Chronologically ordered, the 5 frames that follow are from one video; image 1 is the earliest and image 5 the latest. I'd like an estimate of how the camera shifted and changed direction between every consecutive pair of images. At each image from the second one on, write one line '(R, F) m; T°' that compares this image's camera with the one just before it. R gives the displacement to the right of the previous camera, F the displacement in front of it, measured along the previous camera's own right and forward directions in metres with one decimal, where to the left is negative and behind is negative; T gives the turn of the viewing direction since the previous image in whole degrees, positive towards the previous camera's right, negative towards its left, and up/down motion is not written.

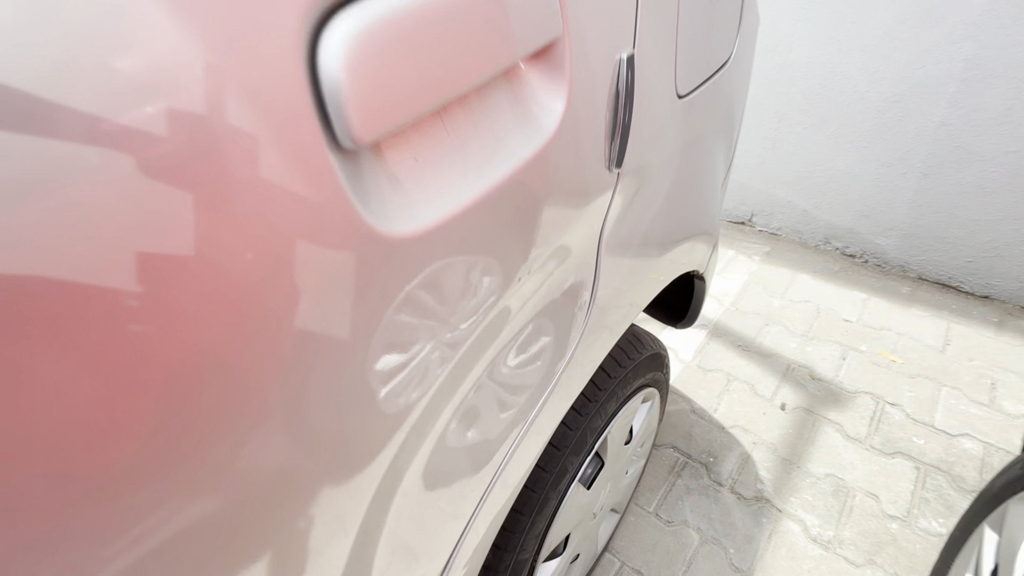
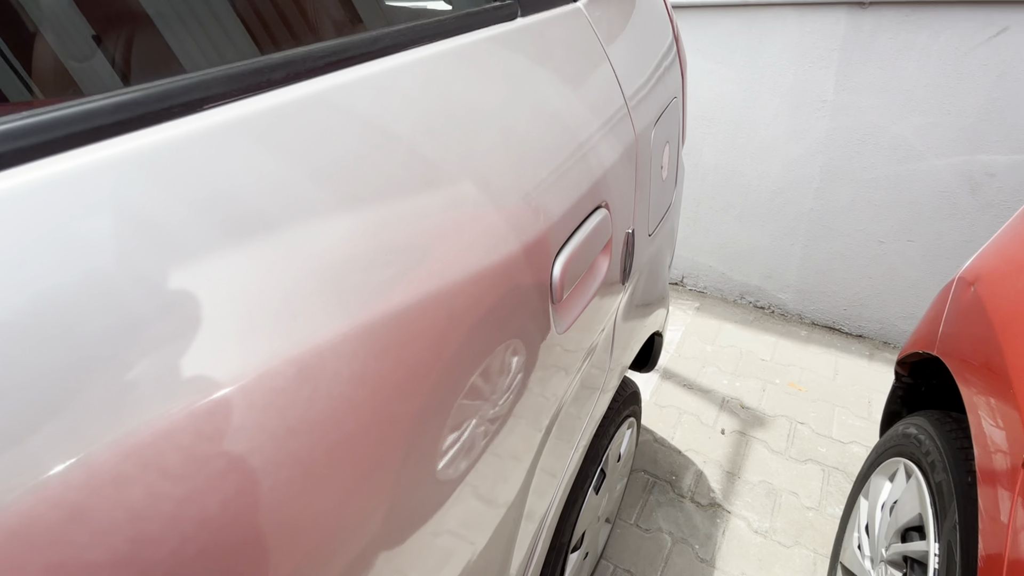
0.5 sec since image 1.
(-0.3, -0.5) m; +7°
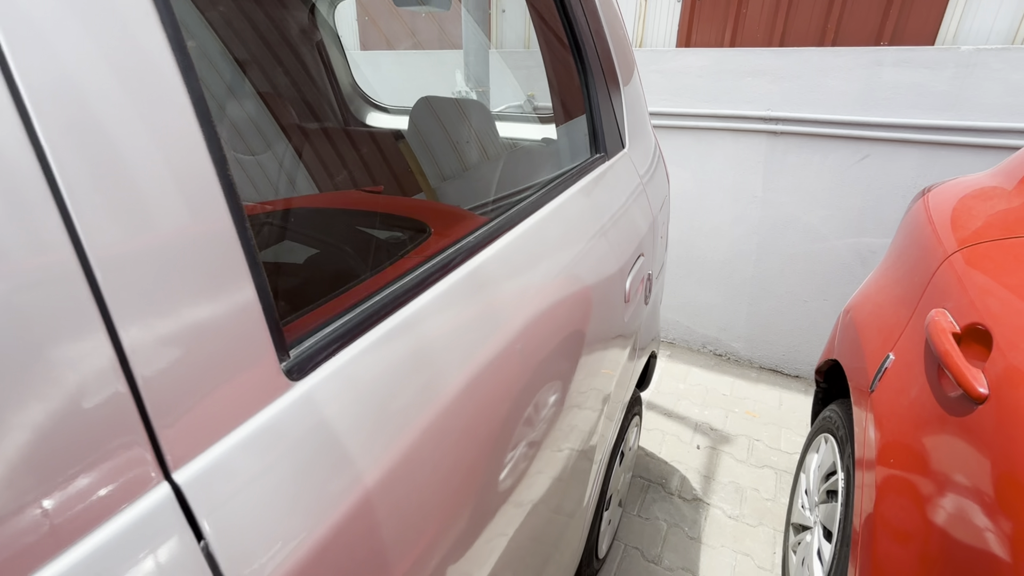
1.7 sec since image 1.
(-0.4, -0.7) m; +5°
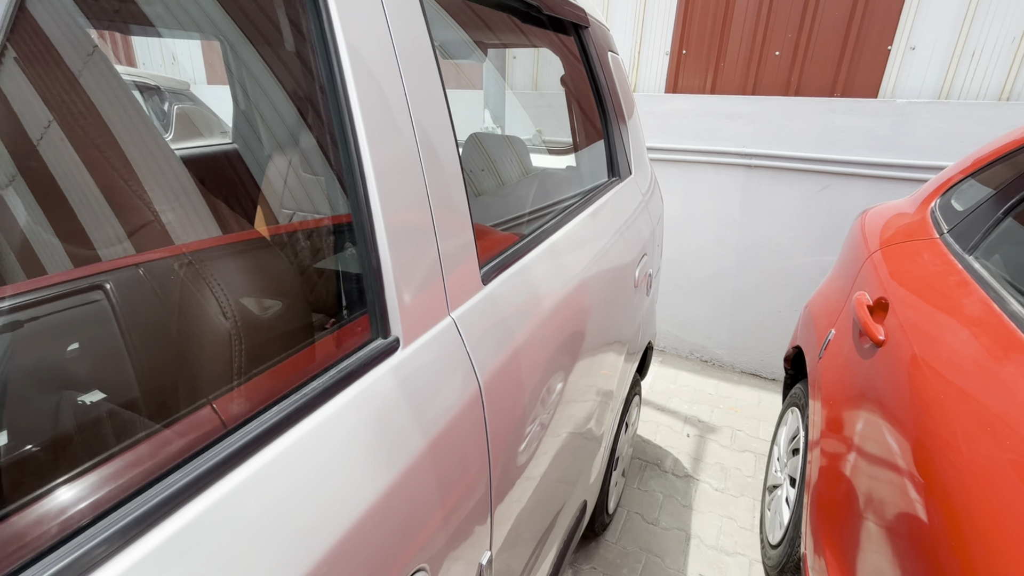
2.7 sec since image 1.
(-0.2, -0.5) m; +1°
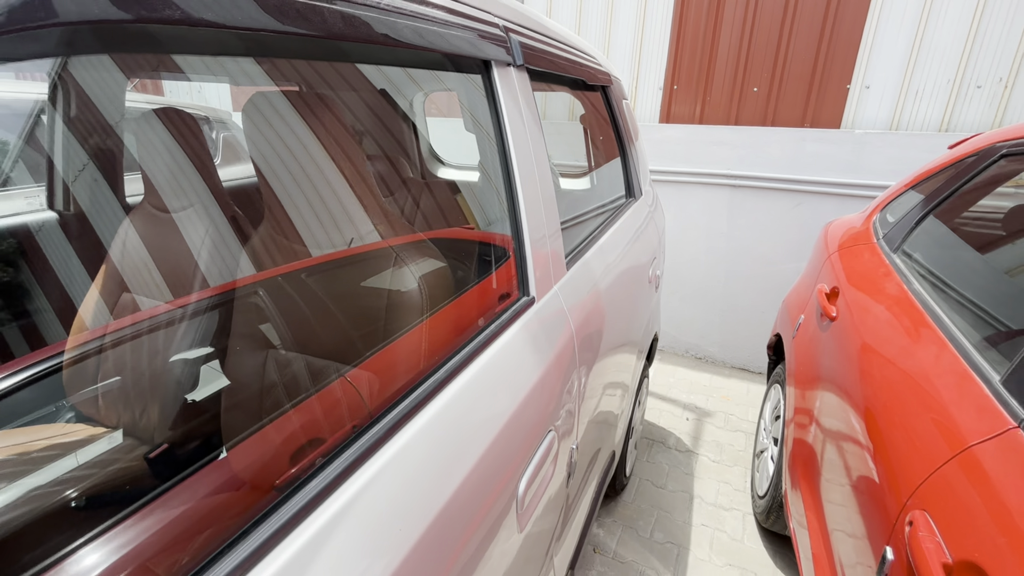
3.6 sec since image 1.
(-0.2, -0.6) m; +1°
